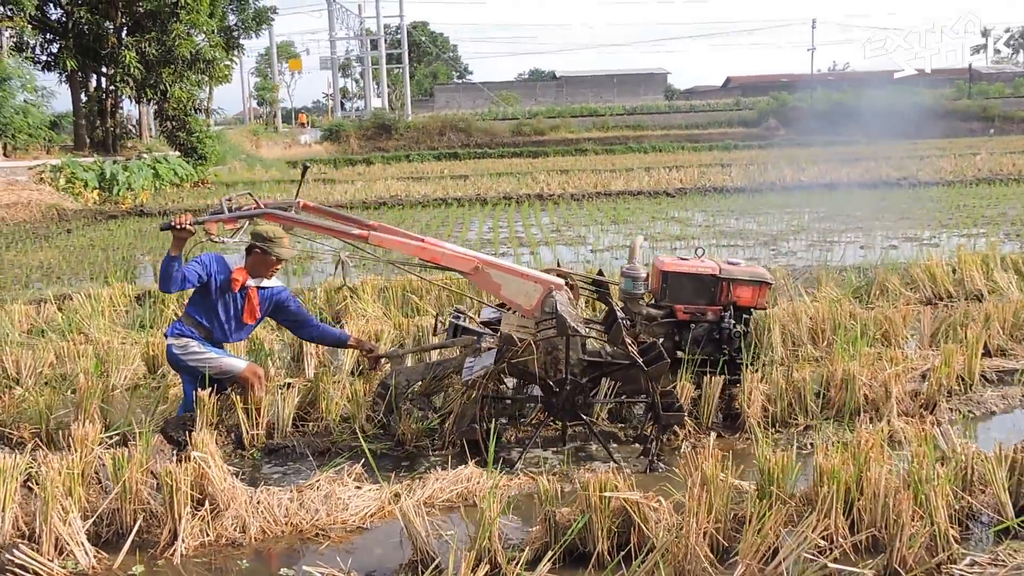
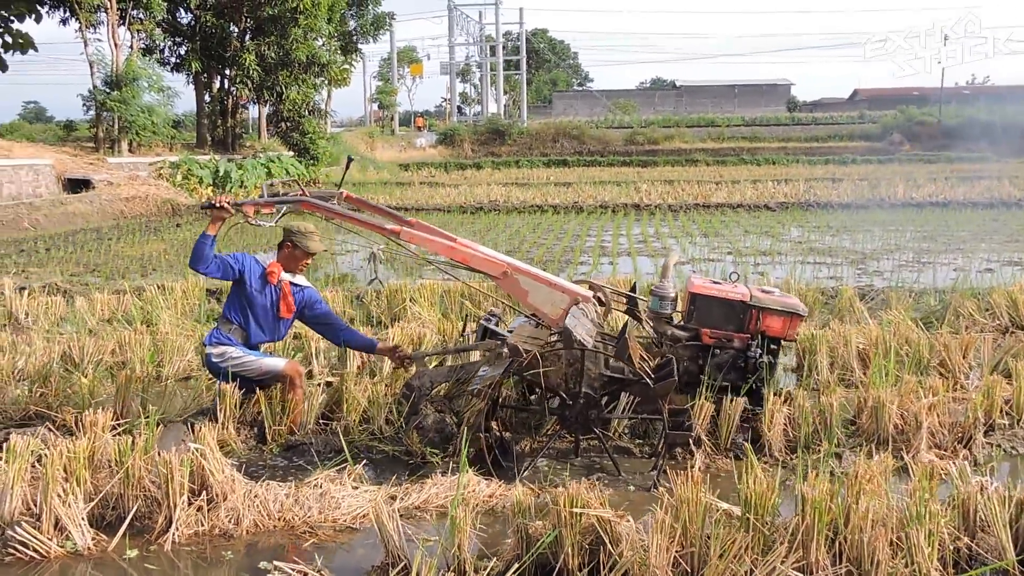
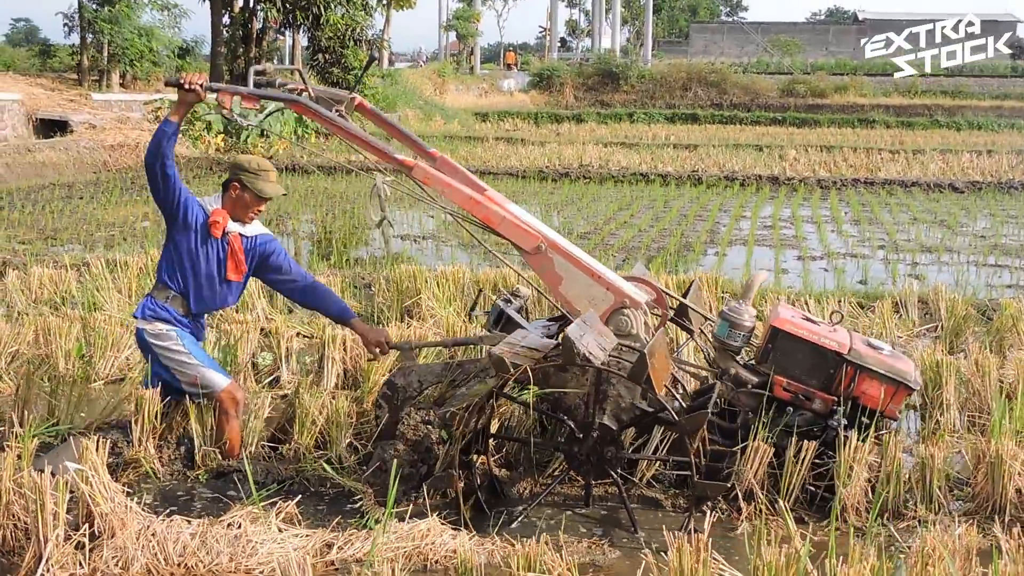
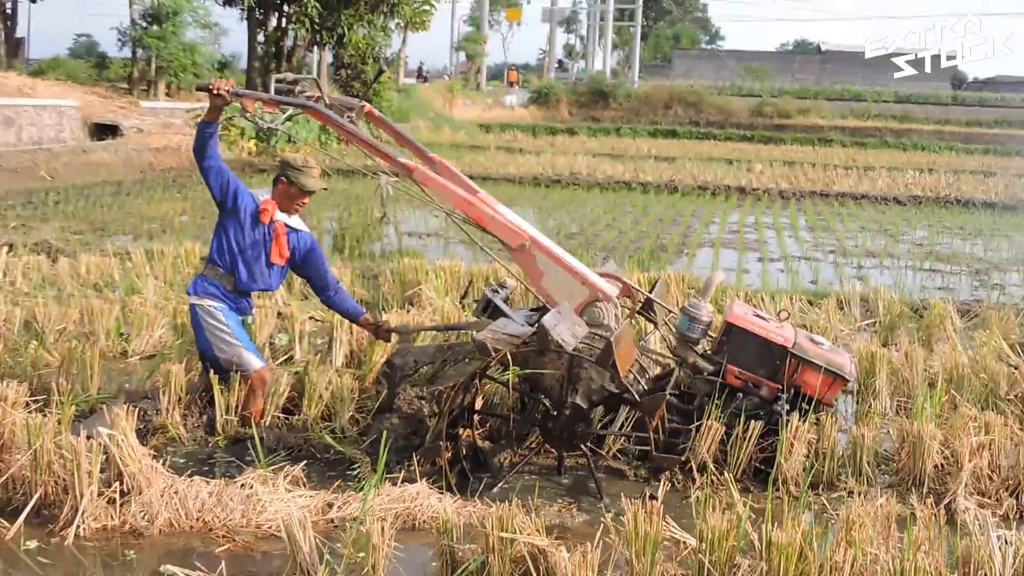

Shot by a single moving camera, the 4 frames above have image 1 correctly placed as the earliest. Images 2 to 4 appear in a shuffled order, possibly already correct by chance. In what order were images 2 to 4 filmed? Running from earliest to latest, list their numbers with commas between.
2, 3, 4
